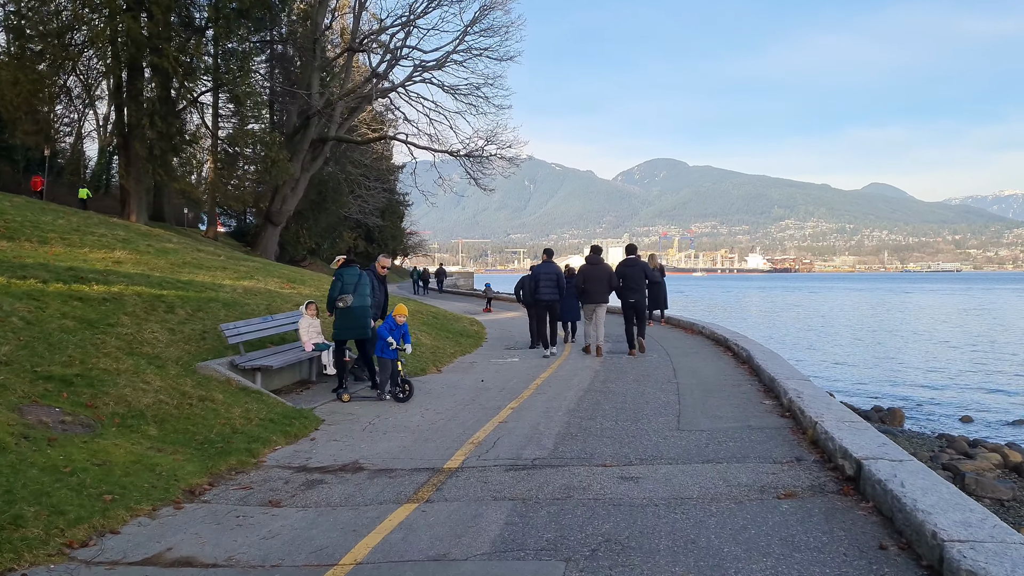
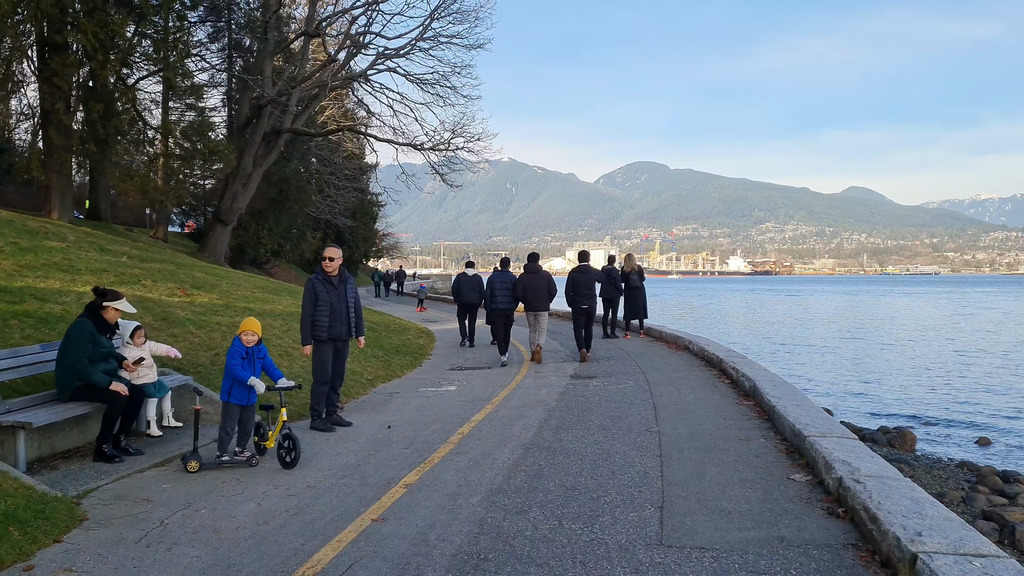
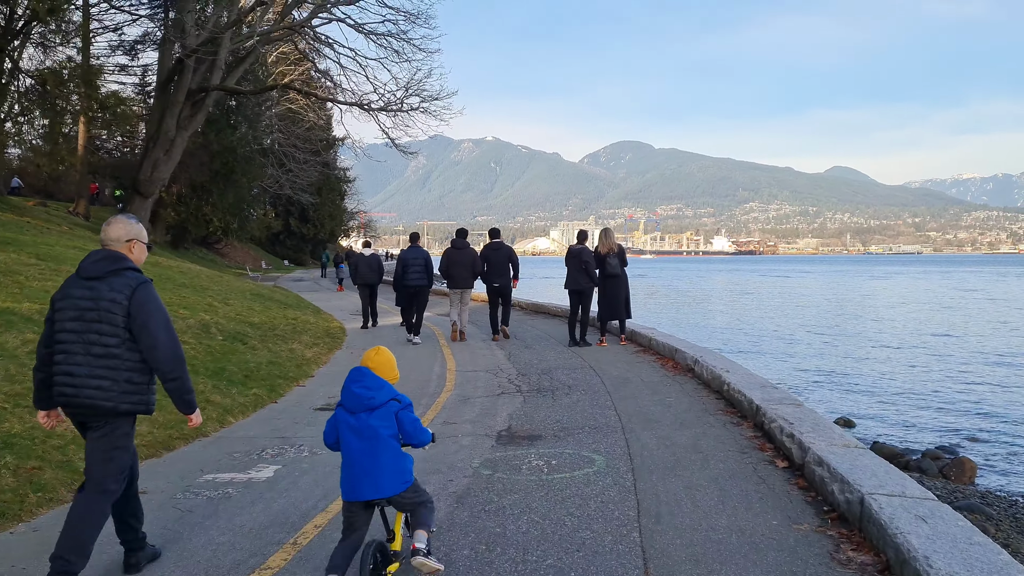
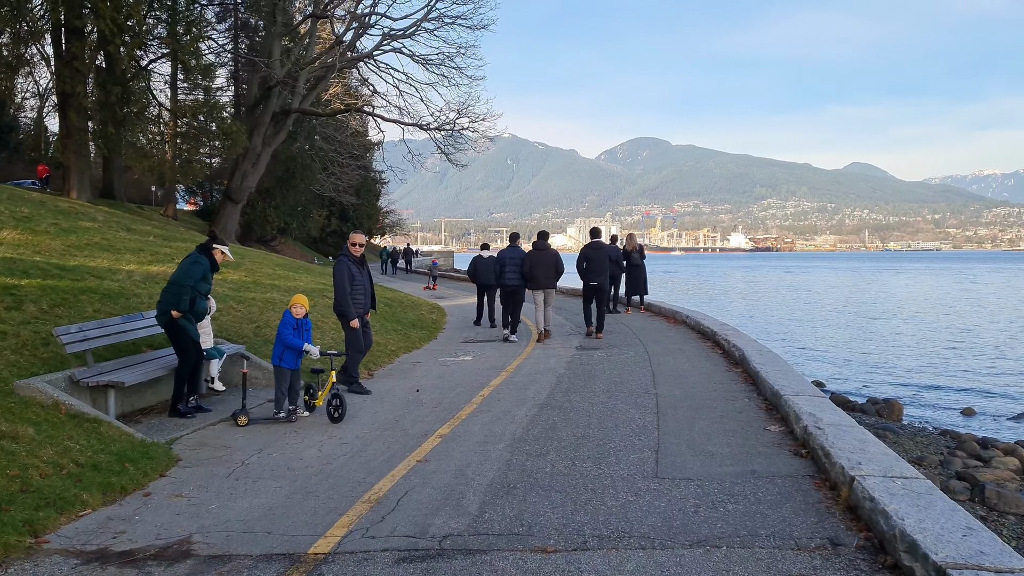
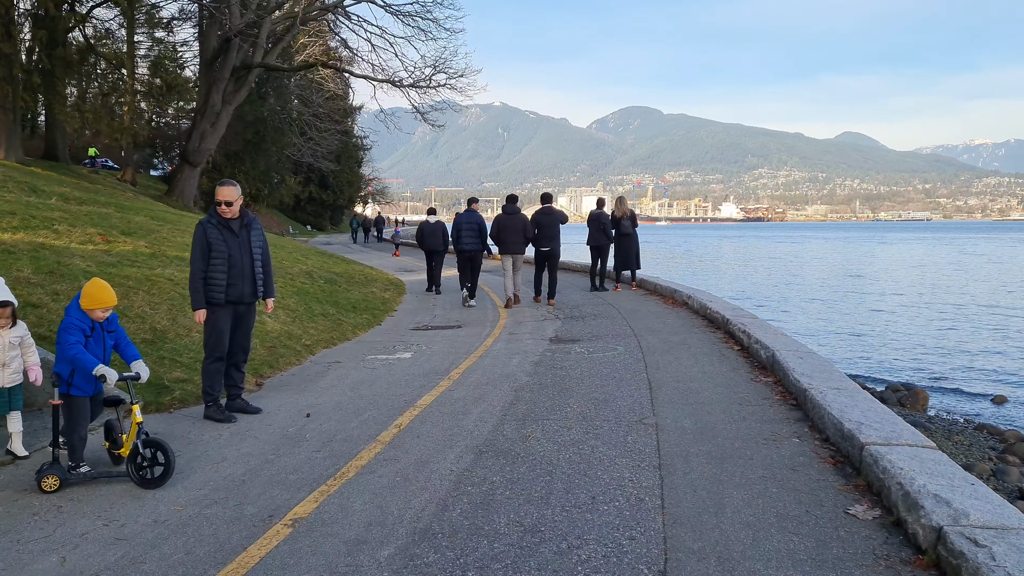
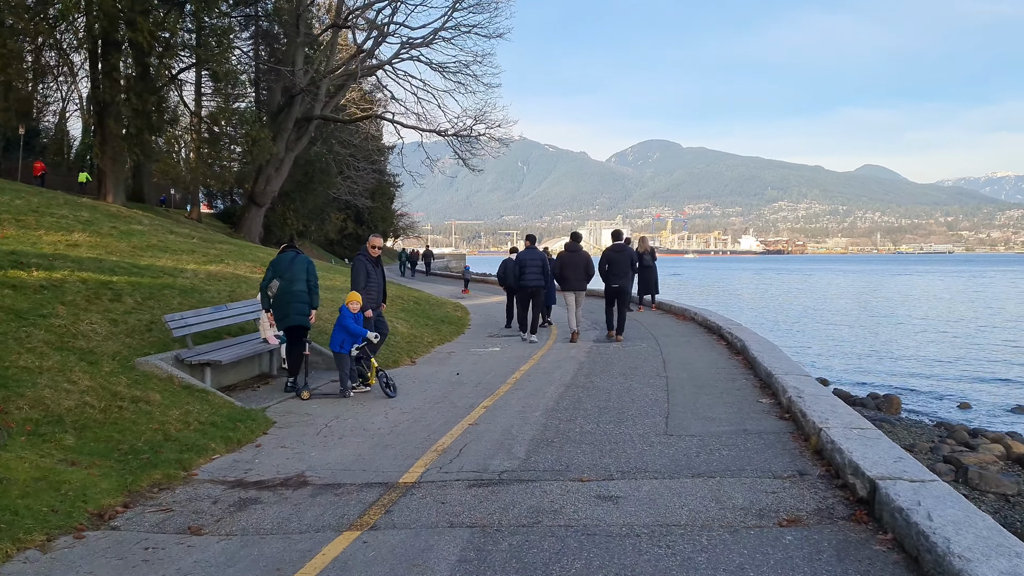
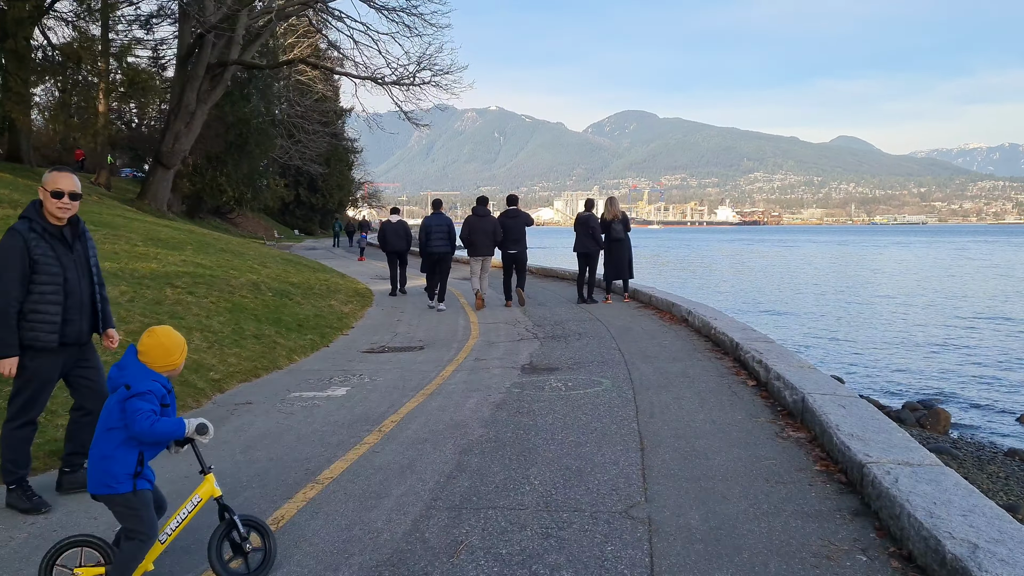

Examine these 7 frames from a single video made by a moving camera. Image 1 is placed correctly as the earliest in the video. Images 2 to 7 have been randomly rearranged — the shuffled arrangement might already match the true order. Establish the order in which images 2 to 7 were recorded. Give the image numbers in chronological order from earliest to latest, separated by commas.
6, 4, 2, 5, 7, 3
